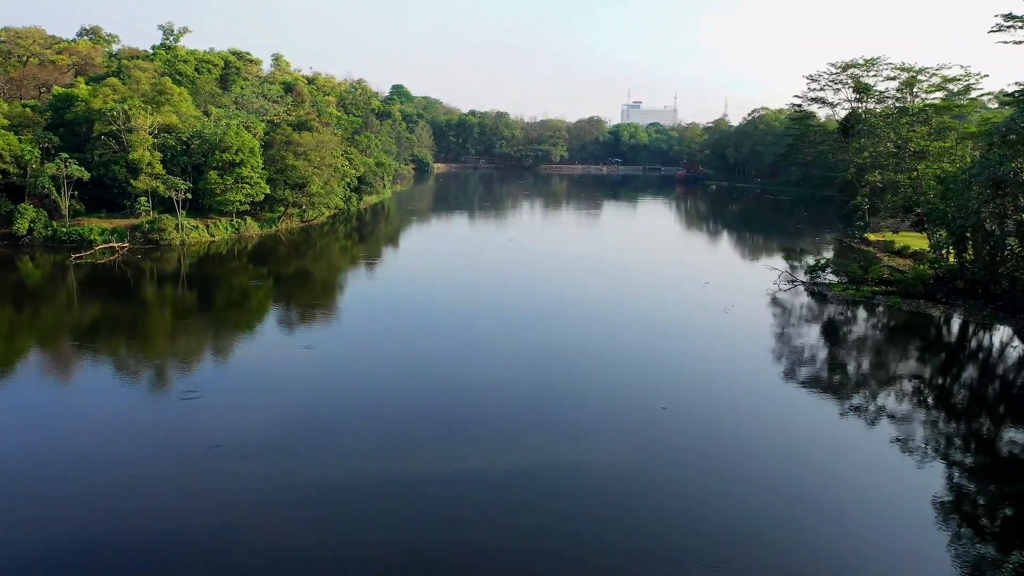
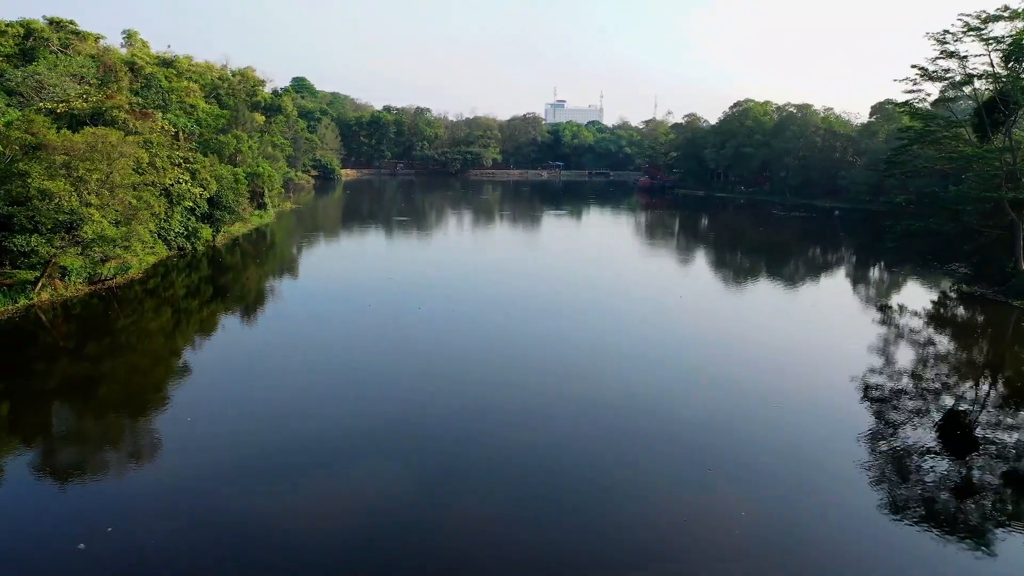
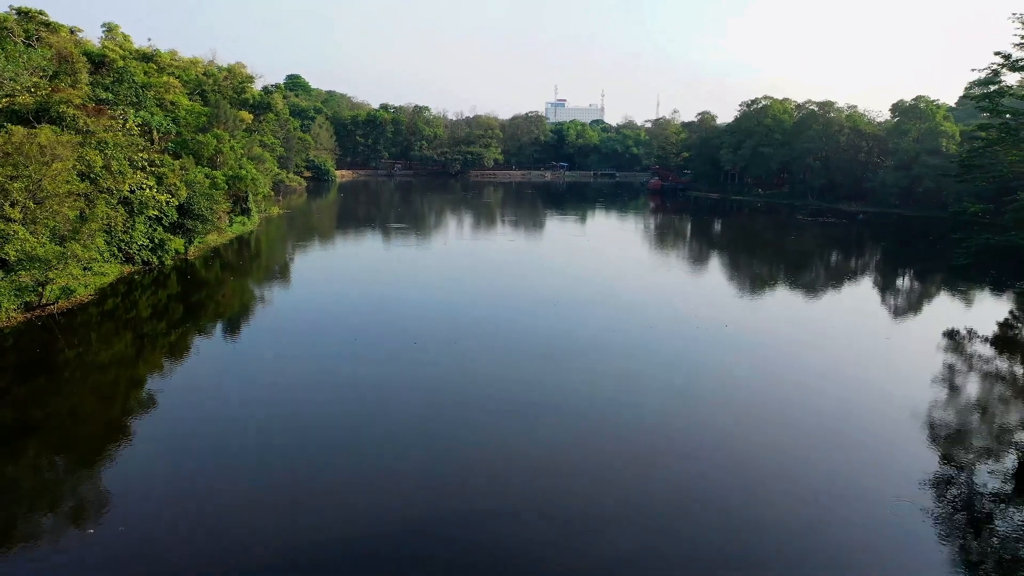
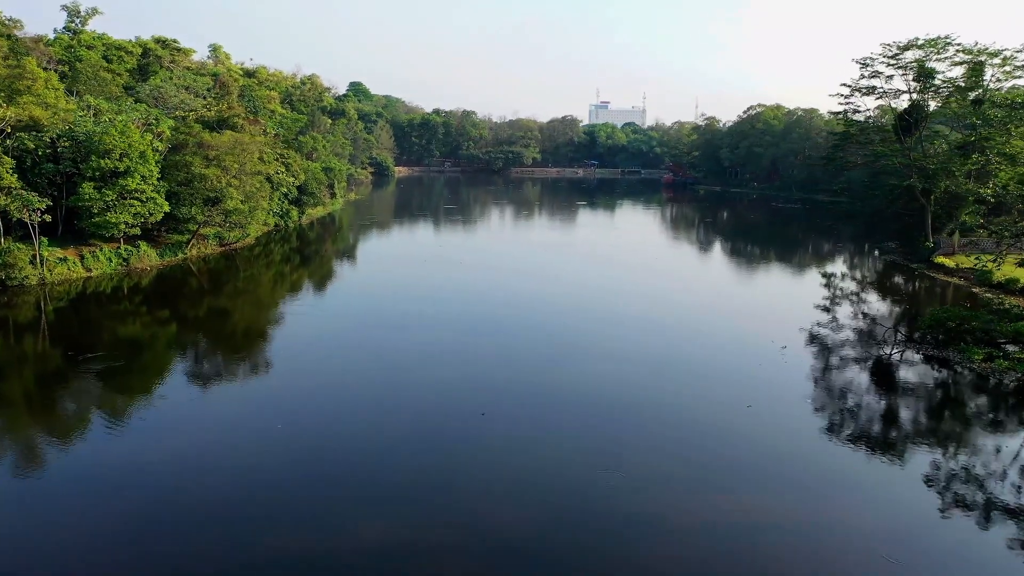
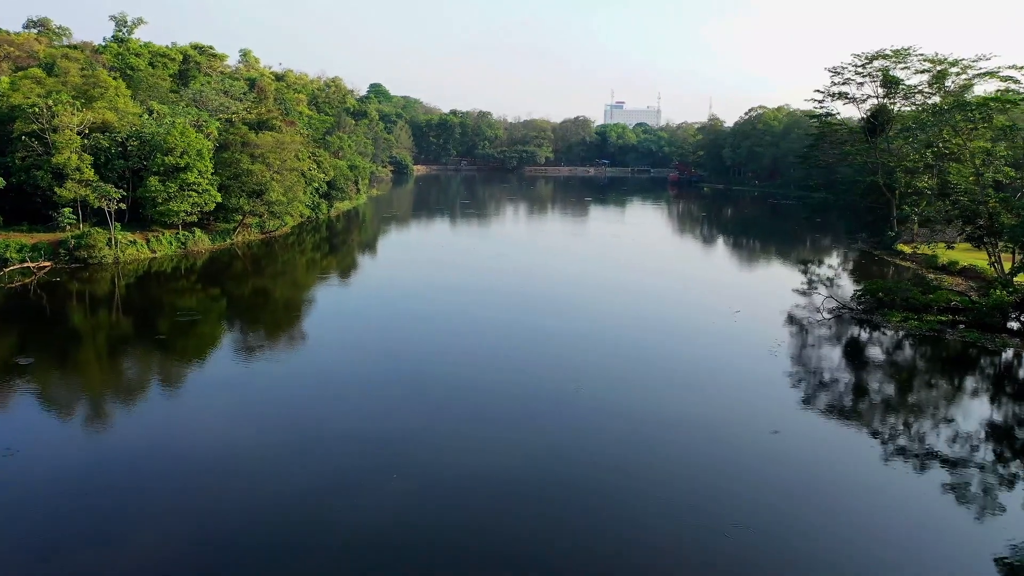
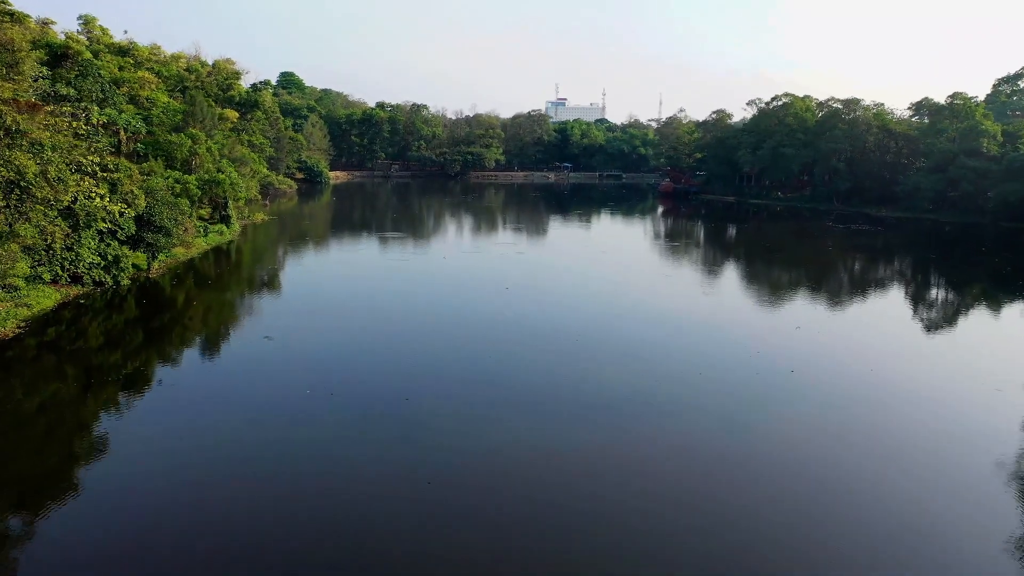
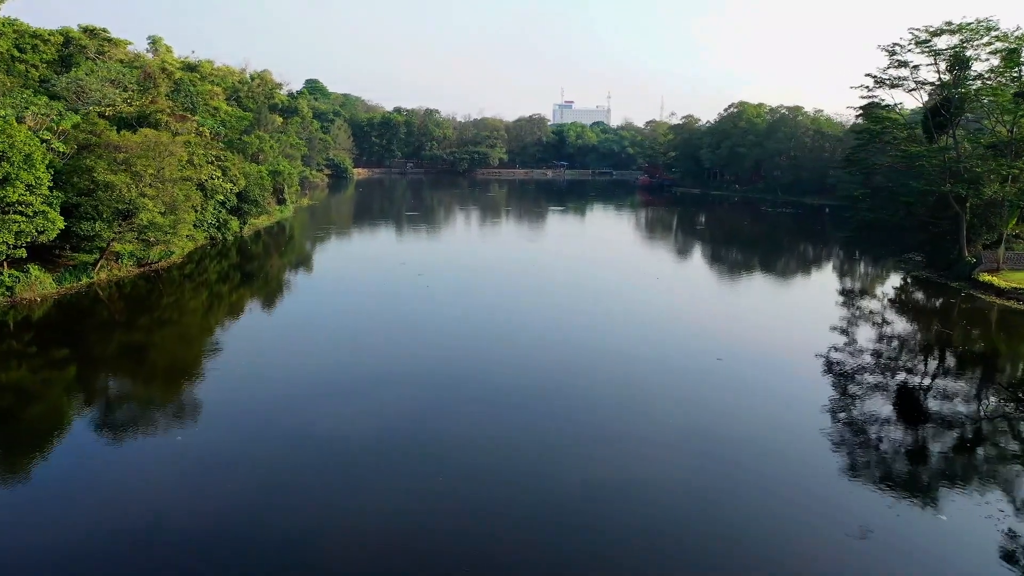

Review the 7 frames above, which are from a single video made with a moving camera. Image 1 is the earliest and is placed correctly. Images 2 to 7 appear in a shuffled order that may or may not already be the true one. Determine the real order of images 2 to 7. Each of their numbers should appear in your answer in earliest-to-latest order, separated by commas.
5, 4, 7, 2, 3, 6
